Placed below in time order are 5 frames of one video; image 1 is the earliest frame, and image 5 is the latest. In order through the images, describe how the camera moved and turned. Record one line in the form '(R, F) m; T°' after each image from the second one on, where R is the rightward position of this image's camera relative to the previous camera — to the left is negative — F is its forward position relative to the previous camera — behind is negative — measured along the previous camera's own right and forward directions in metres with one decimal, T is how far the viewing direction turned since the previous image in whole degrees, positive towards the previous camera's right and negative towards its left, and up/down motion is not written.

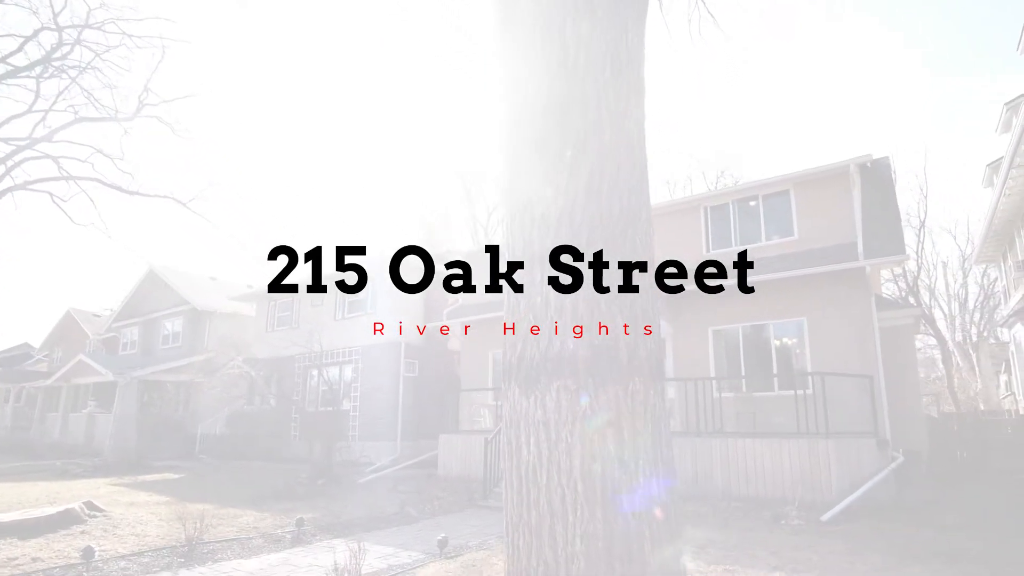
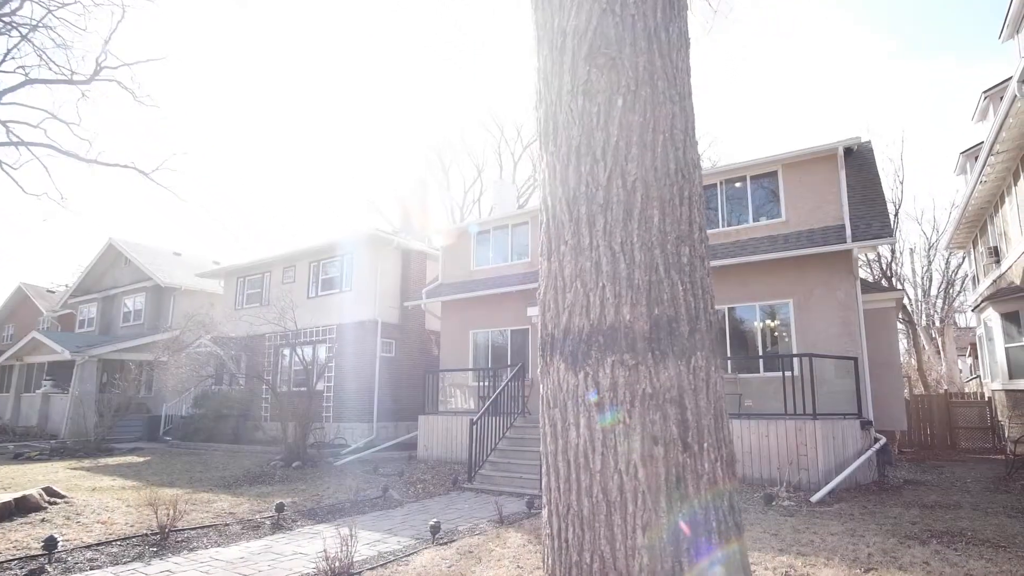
(-0.3, +0.3) m; +3°
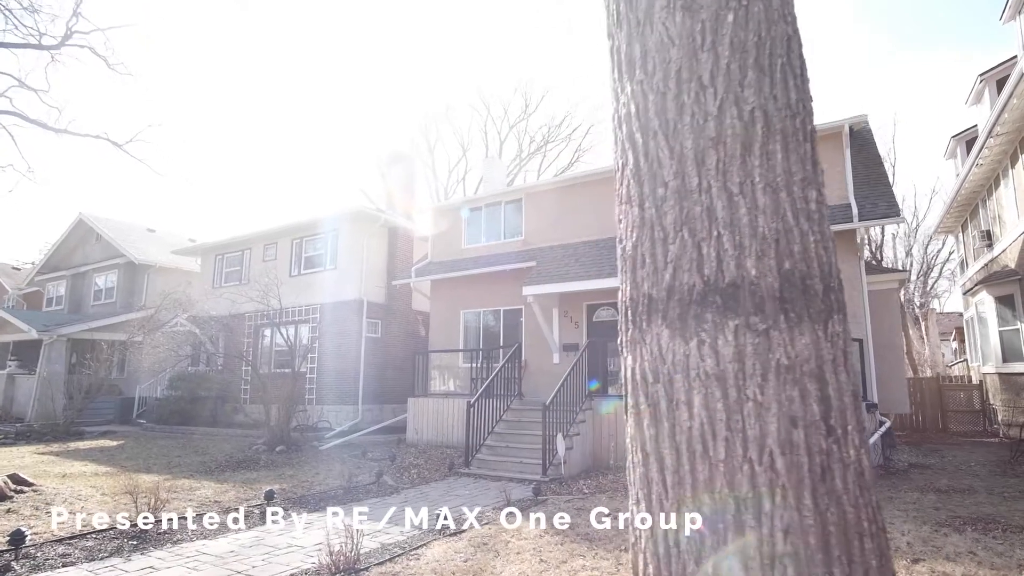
(-0.3, +0.5) m; +2°
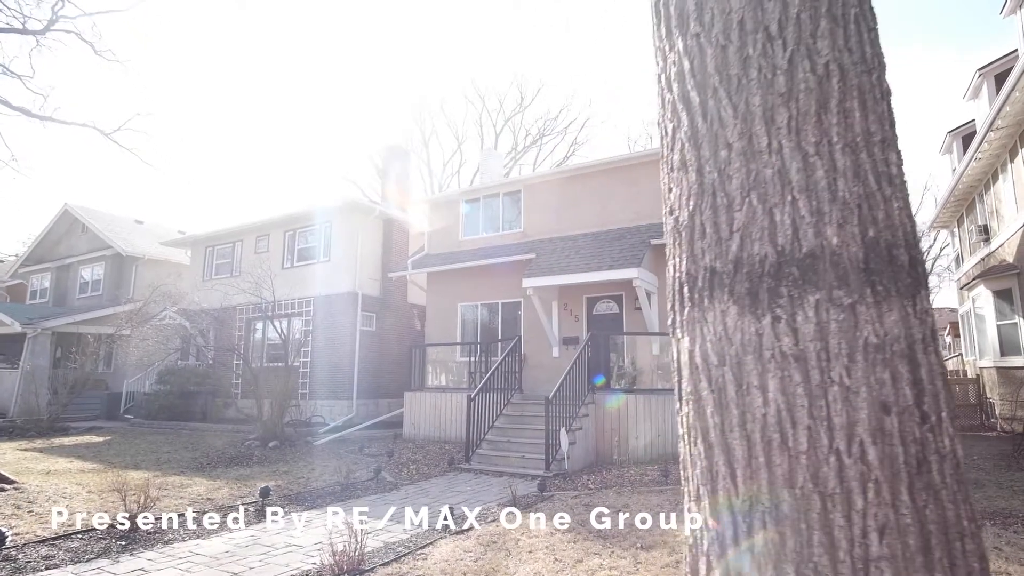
(-0.2, +0.2) m; +1°
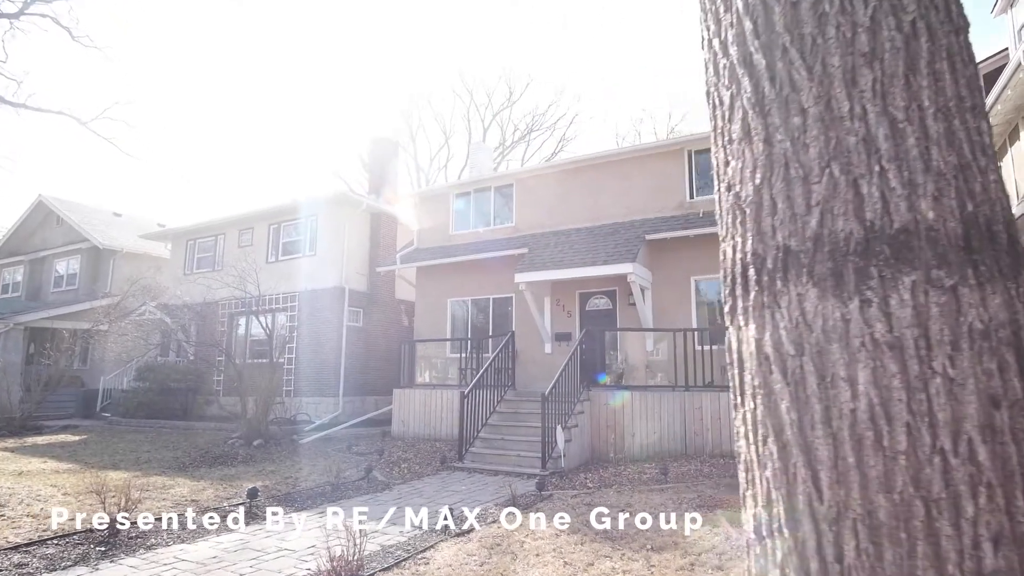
(-0.2, +0.2) m; +2°
